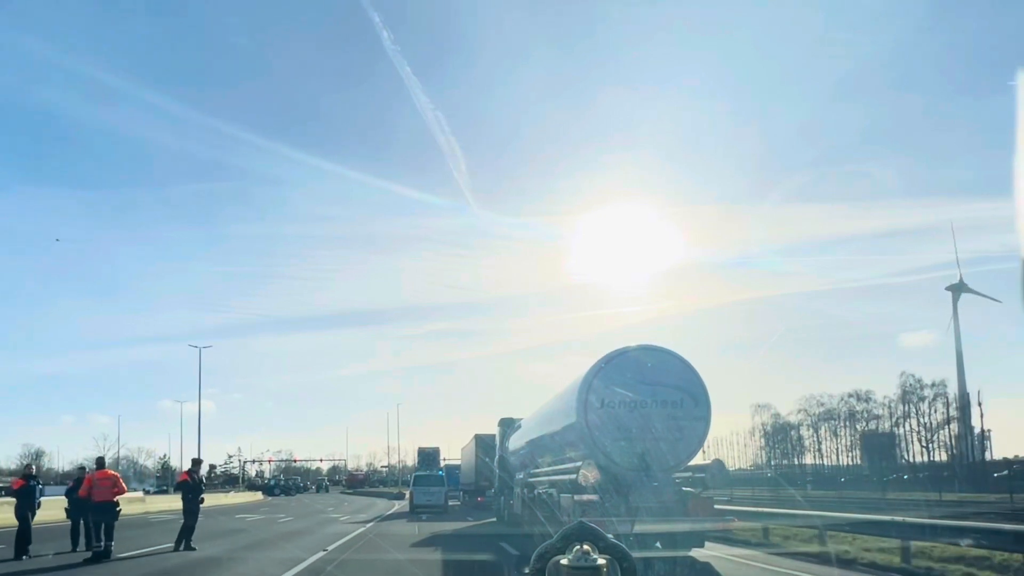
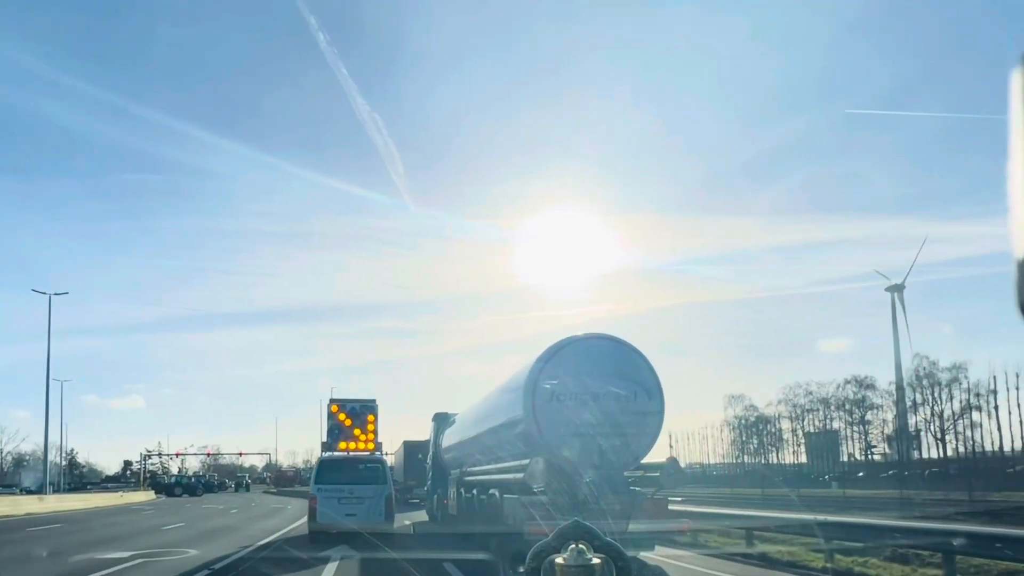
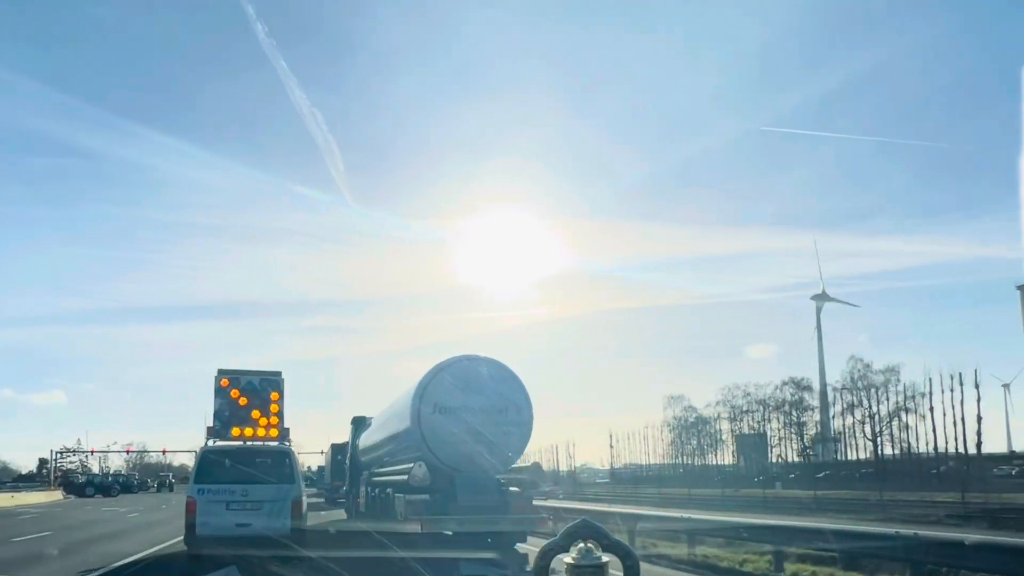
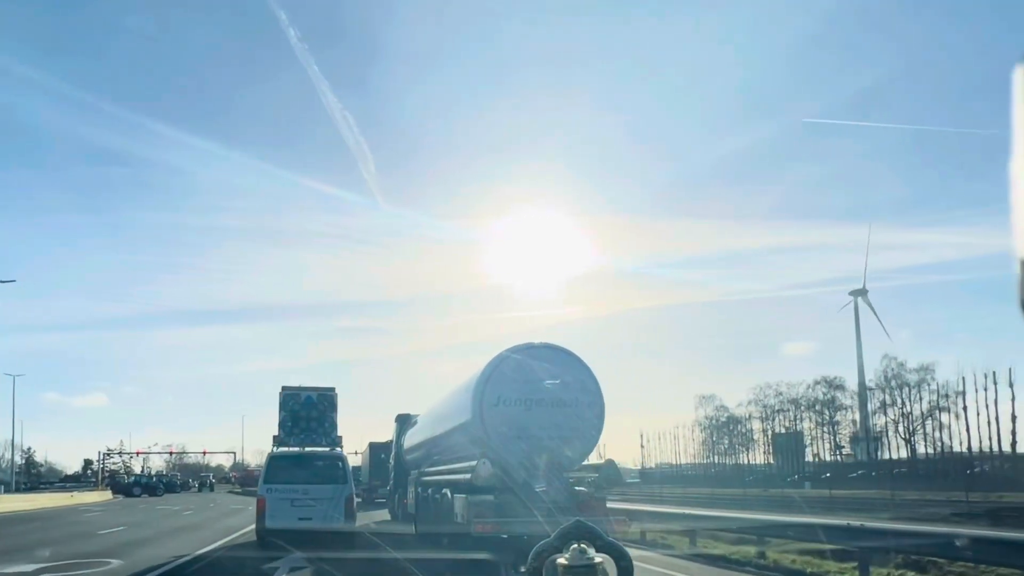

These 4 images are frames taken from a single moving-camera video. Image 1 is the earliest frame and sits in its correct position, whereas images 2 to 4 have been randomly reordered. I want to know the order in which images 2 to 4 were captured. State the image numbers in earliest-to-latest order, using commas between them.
2, 4, 3
